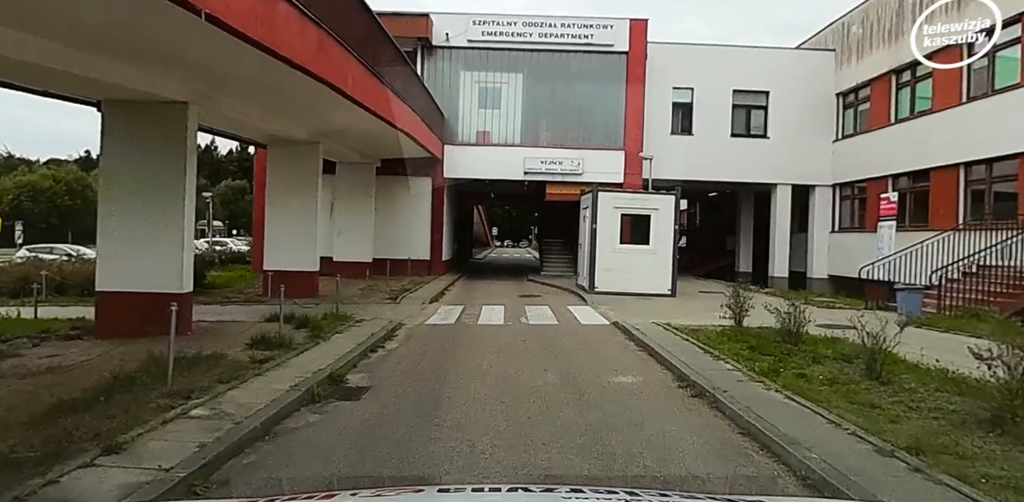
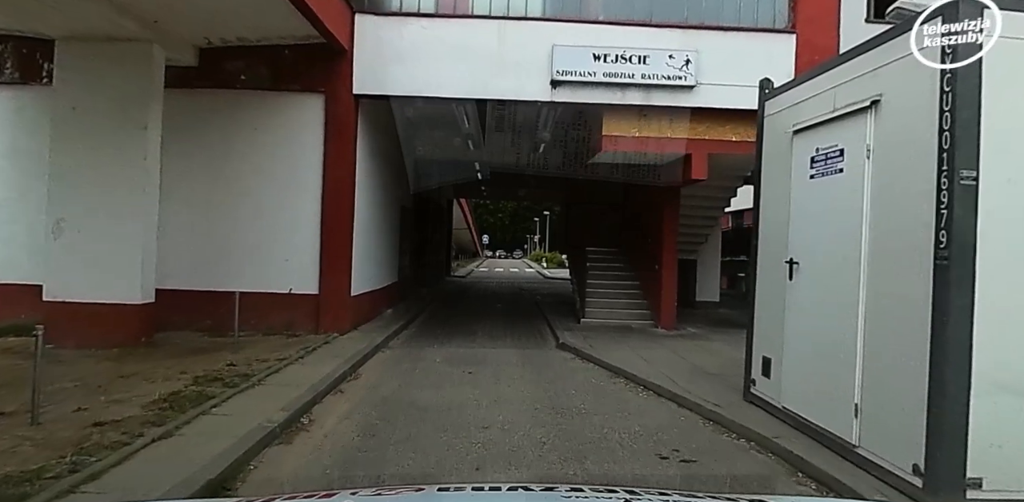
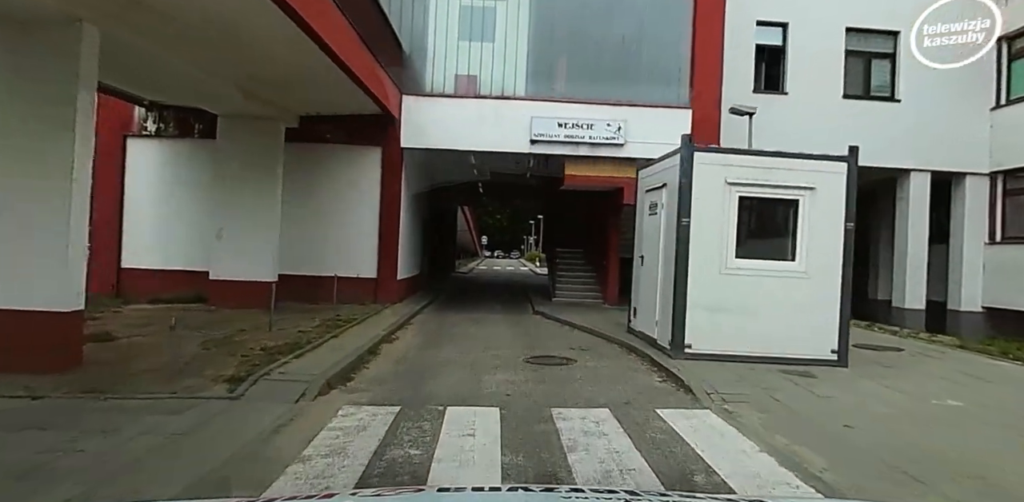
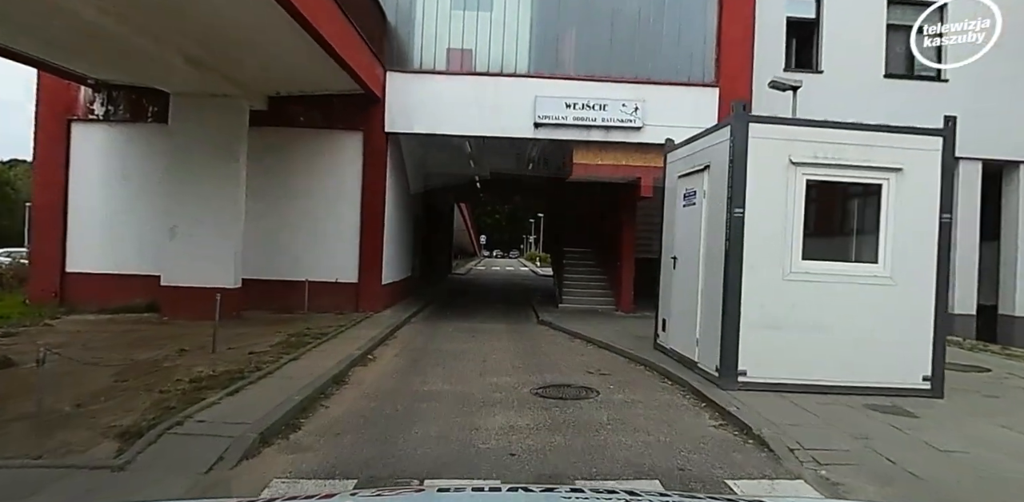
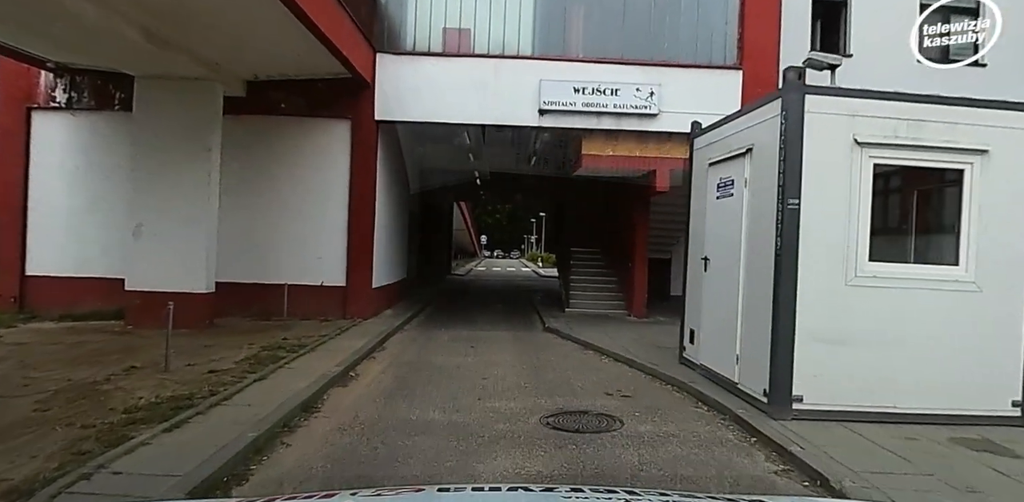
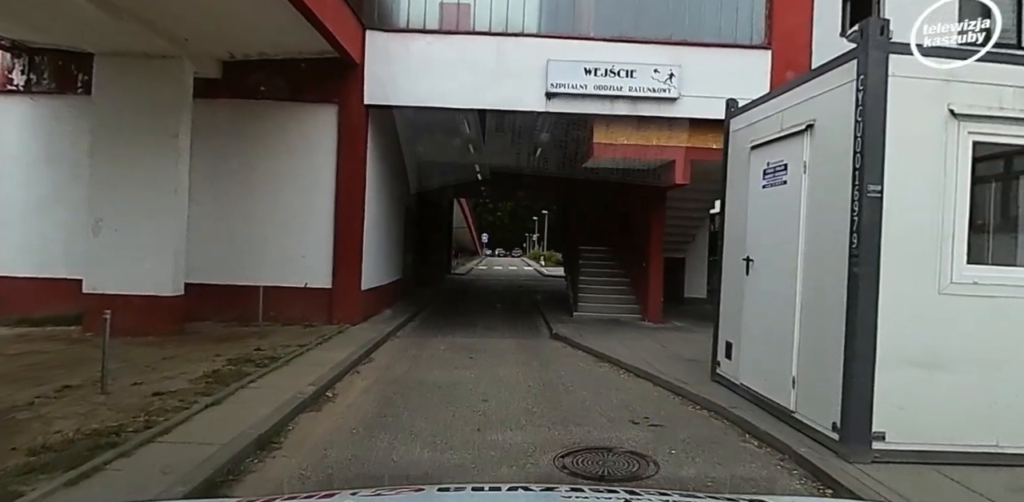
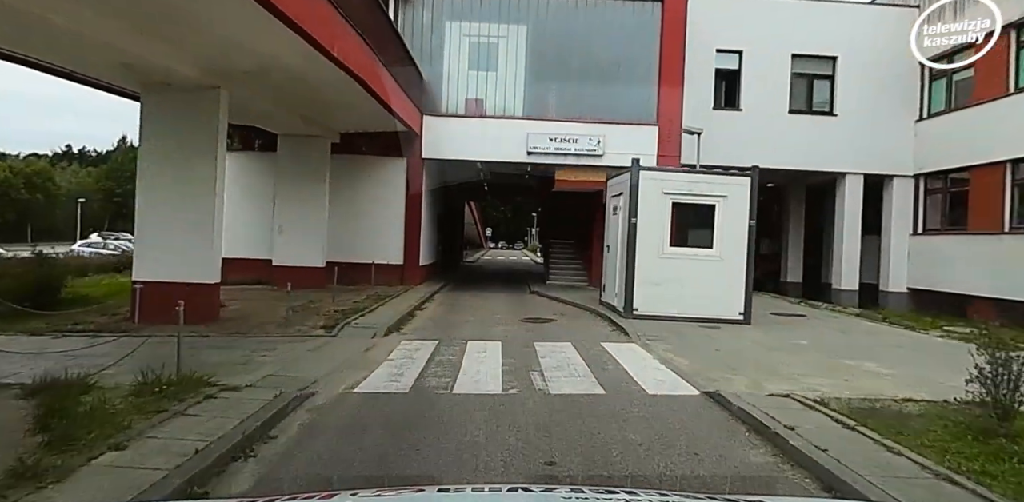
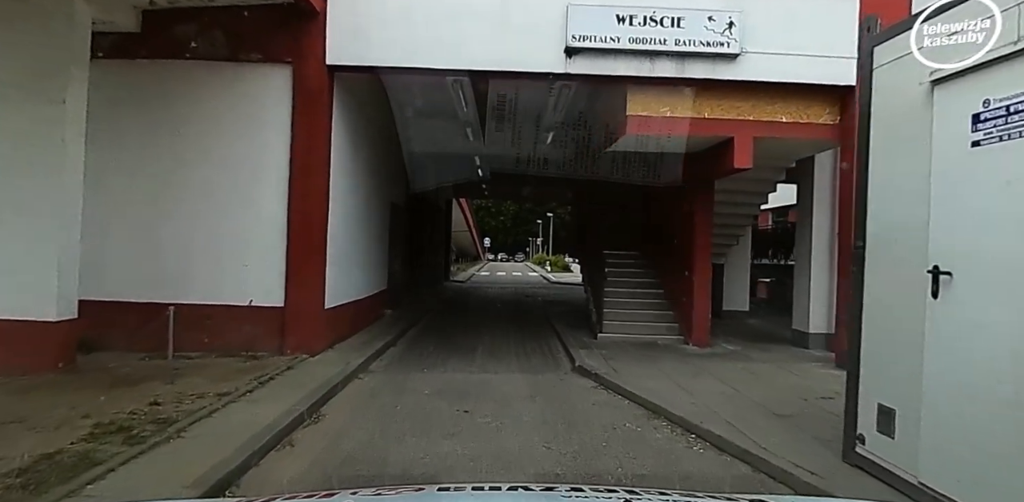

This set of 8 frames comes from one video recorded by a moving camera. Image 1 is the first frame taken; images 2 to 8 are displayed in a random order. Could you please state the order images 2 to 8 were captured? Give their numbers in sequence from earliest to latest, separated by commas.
7, 3, 4, 5, 6, 2, 8
